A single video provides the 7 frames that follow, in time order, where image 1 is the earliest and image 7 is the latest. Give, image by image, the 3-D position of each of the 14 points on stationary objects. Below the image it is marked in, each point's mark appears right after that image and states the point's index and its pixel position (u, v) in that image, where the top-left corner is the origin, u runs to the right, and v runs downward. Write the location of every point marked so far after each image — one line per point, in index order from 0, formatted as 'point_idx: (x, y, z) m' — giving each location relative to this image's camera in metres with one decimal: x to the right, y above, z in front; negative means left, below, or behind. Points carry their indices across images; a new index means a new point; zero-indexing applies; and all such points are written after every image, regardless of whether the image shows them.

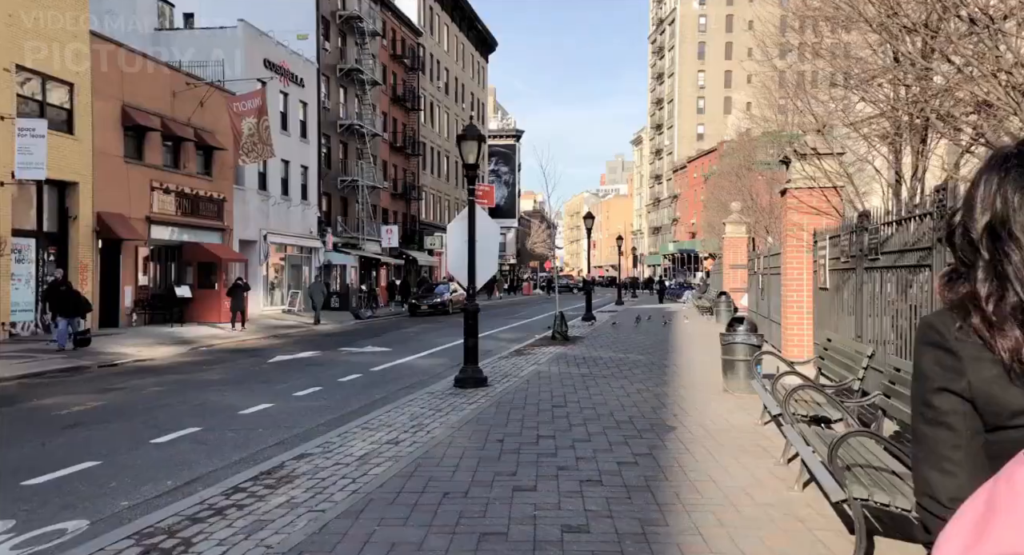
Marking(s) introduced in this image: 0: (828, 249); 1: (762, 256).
0: (+3.8, +0.4, +9.9) m
1: (+5.9, +0.5, +19.6) m
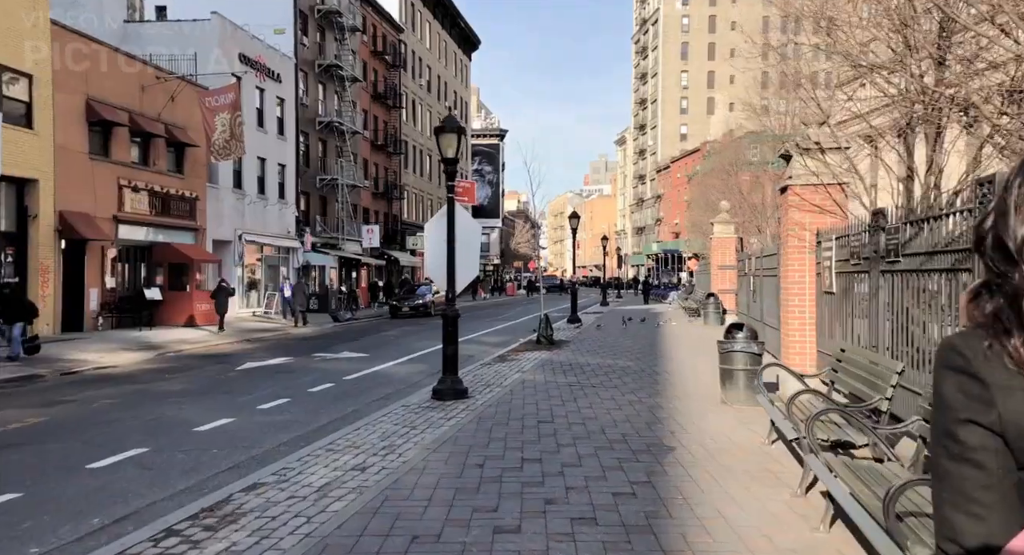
0: (+3.6, +0.3, +9.2) m
1: (+5.5, +0.5, +18.9) m
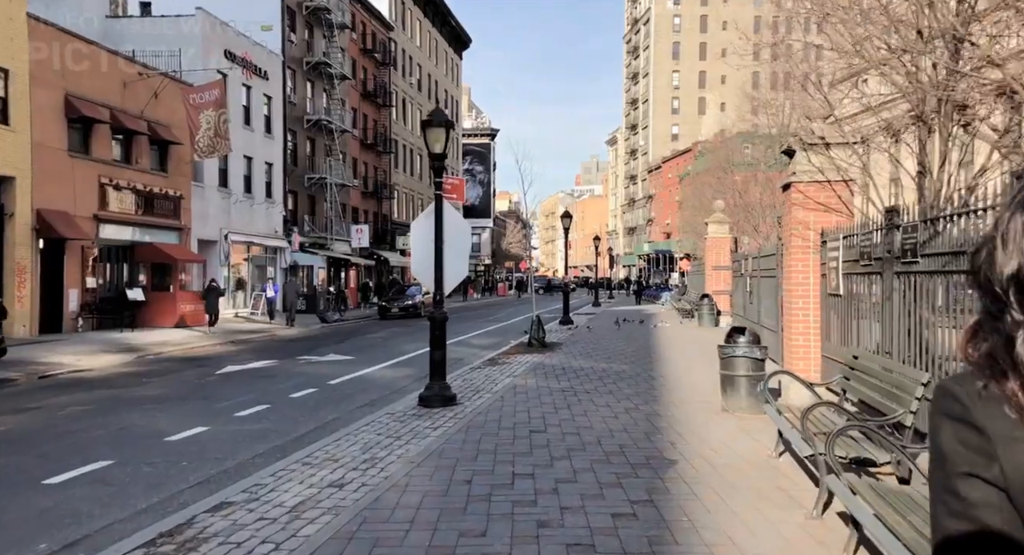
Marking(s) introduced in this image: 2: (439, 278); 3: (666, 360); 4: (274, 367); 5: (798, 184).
0: (+3.5, +0.3, +8.7) m
1: (+5.3, +0.5, +18.5) m
2: (-0.9, 0.0, +10.3) m
3: (+2.8, -1.5, +14.9) m
4: (-4.6, -1.7, +16.1) m
5: (+3.4, +1.1, +9.8) m
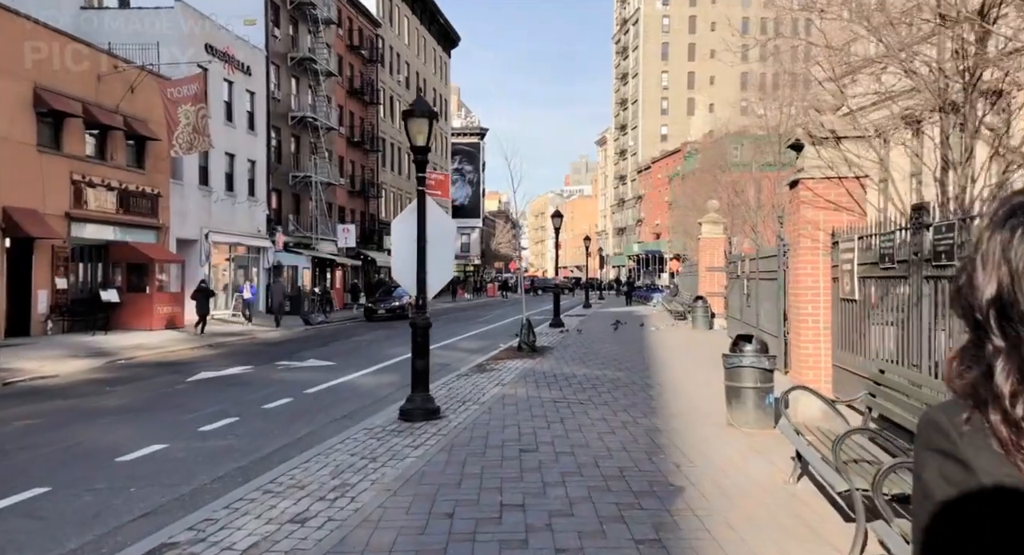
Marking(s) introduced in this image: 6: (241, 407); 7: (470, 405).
0: (+3.4, +0.3, +8.0) m
1: (+5.0, +0.4, +17.8) m
2: (-1.0, 0.0, +9.5) m
3: (+2.6, -1.5, +14.1) m
4: (-4.8, -1.8, +15.3) m
5: (+3.2, +1.1, +9.1) m
6: (-3.7, -1.7, +11.2) m
7: (-0.5, -1.6, +10.3) m
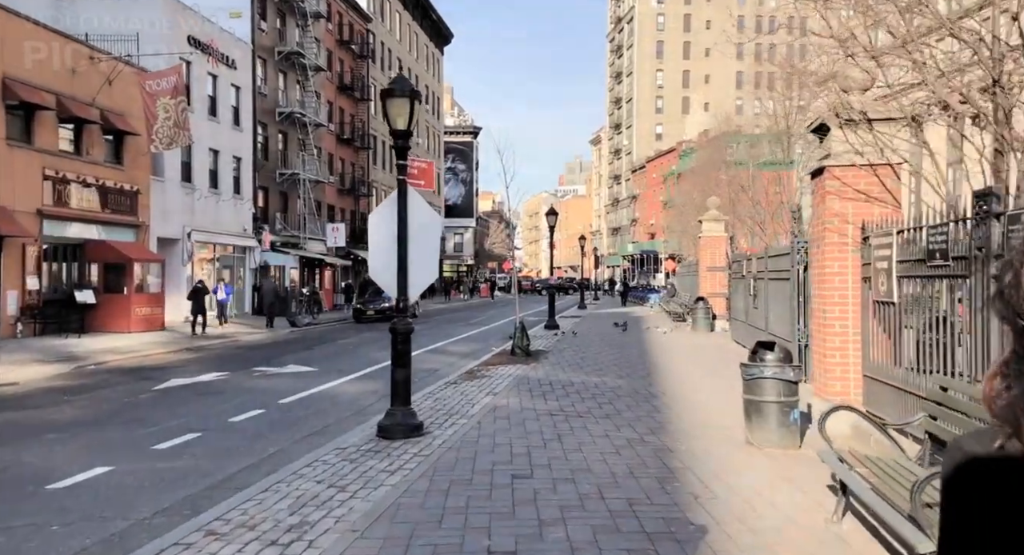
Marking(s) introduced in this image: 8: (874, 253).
0: (+3.3, +0.3, +7.1) m
1: (+4.9, +0.4, +16.9) m
2: (-1.1, 0.0, +8.5) m
3: (+2.5, -1.5, +13.2) m
4: (-5.0, -1.8, +14.3) m
5: (+3.2, +1.1, +8.1) m
6: (-3.8, -1.7, +10.2) m
7: (-0.6, -1.6, +9.3) m
8: (+3.3, +0.2, +7.4) m
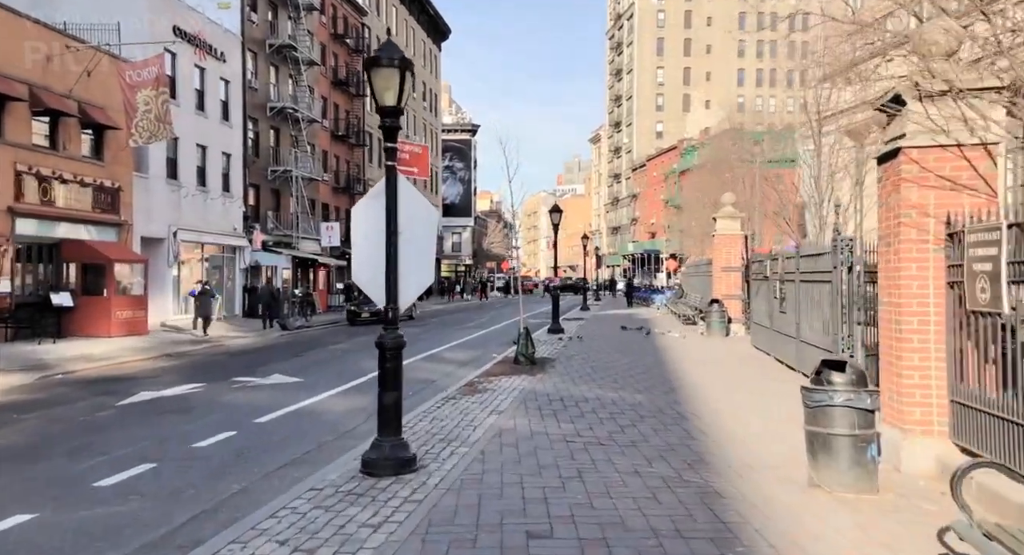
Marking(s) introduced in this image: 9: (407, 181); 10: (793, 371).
0: (+3.4, +0.3, +5.7) m
1: (+5.0, +0.4, +15.5) m
2: (-1.0, -0.1, +7.2) m
3: (+2.5, -1.6, +11.8) m
4: (-4.9, -1.8, +12.9) m
5: (+3.2, +1.0, +6.8) m
6: (-3.7, -1.8, +8.9) m
7: (-0.5, -1.6, +8.0) m
8: (+3.3, +0.2, +6.1) m
9: (-0.9, +0.9, +7.4) m
10: (+4.6, -1.5, +13.4) m
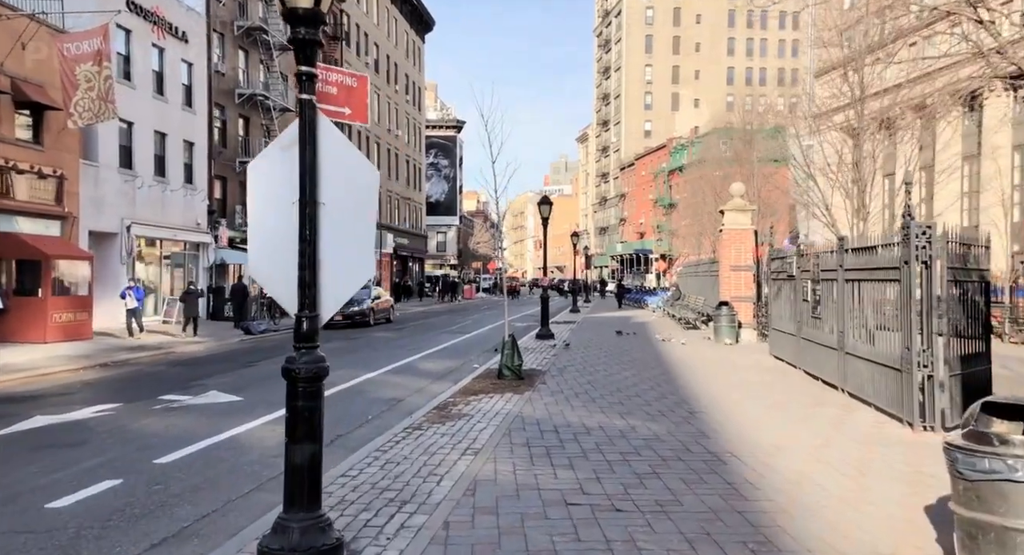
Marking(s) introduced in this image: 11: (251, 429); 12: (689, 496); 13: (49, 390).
0: (+3.3, +0.3, +3.4) m
1: (+4.7, +0.4, +13.2) m
2: (-1.2, 0.0, +4.8) m
3: (+2.3, -1.5, +9.5) m
4: (-5.1, -1.8, +10.4) m
5: (+3.1, +1.1, +4.4) m
6: (-3.9, -1.7, +6.4) m
7: (-0.7, -1.6, +5.6) m
8: (+3.2, +0.2, +3.7) m
9: (-1.1, +0.9, +5.0) m
10: (+4.3, -1.5, +11.1) m
11: (-3.0, -1.7, +9.6) m
12: (+1.2, -1.6, +6.0) m
13: (-7.6, -1.8, +13.6) m
